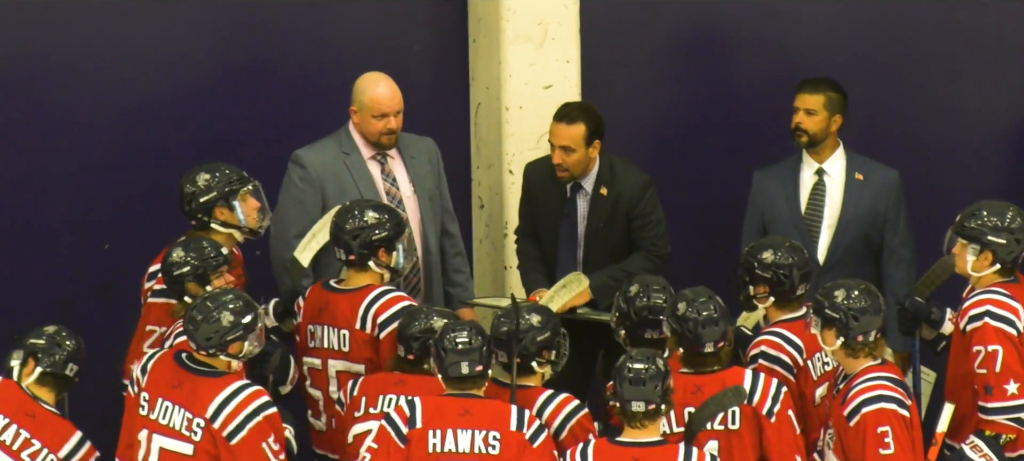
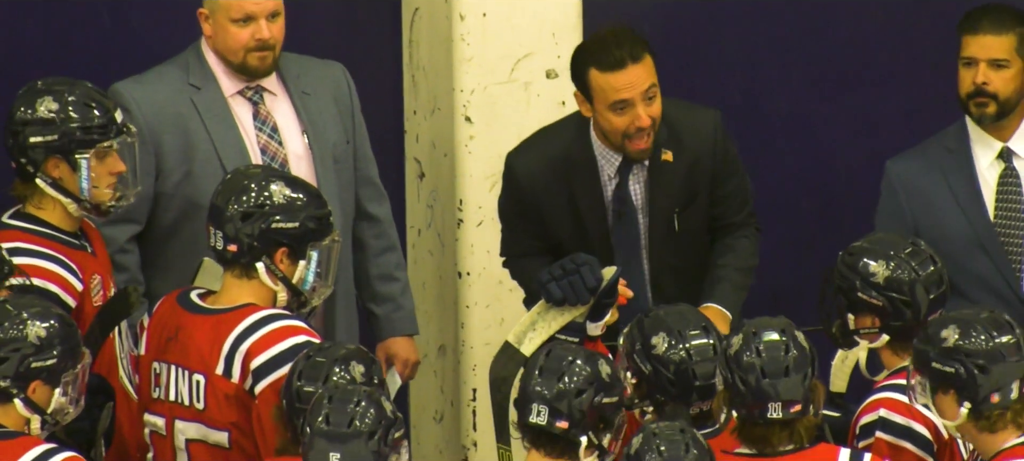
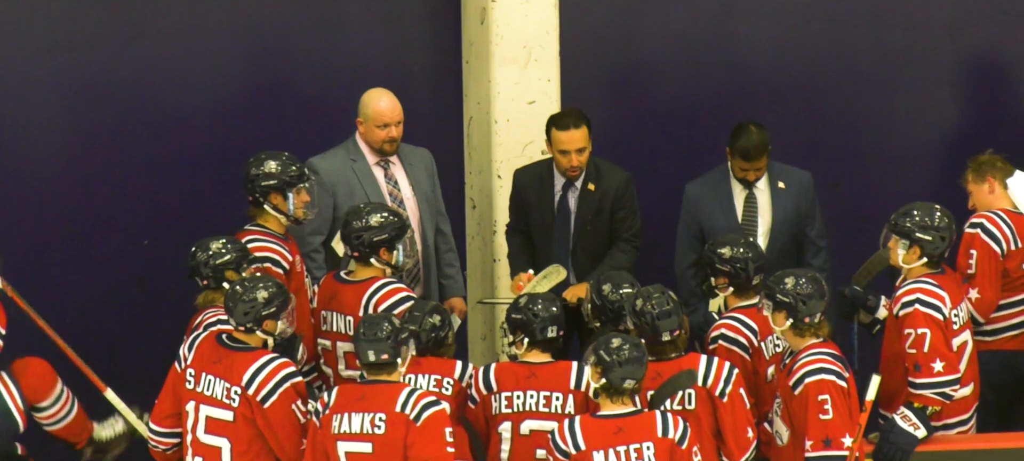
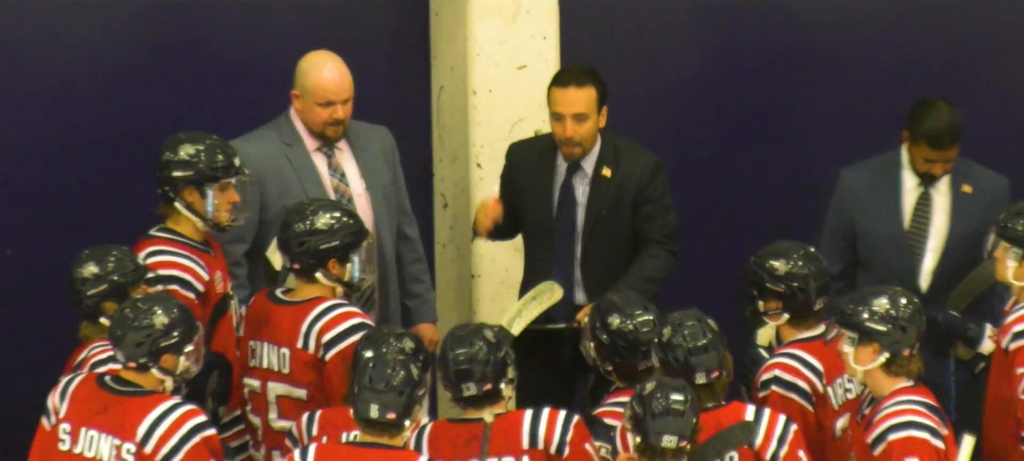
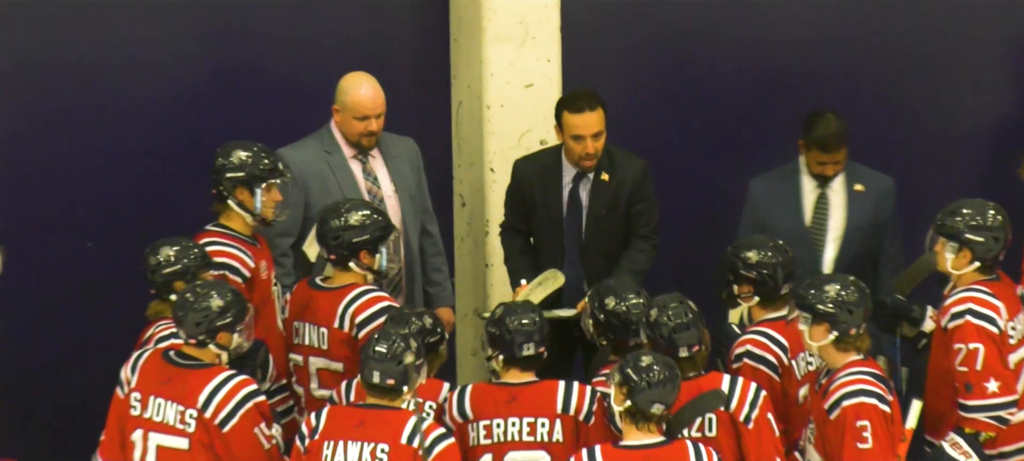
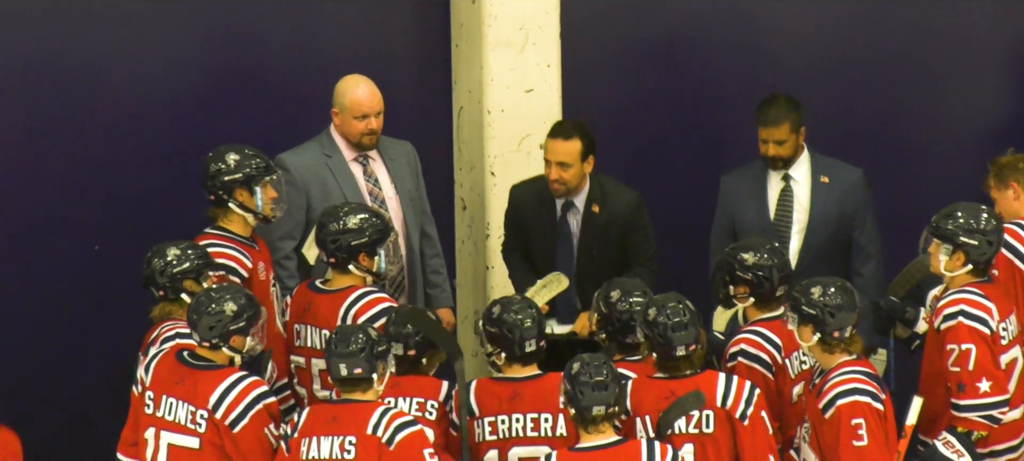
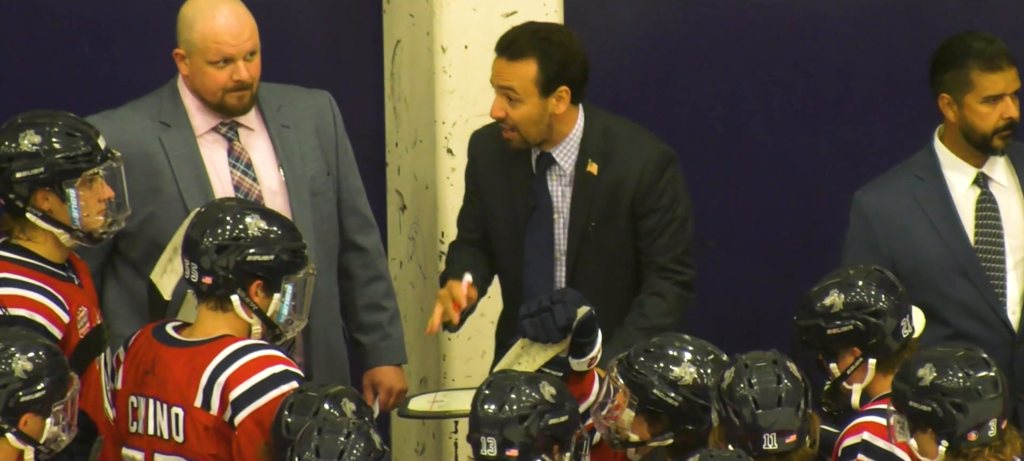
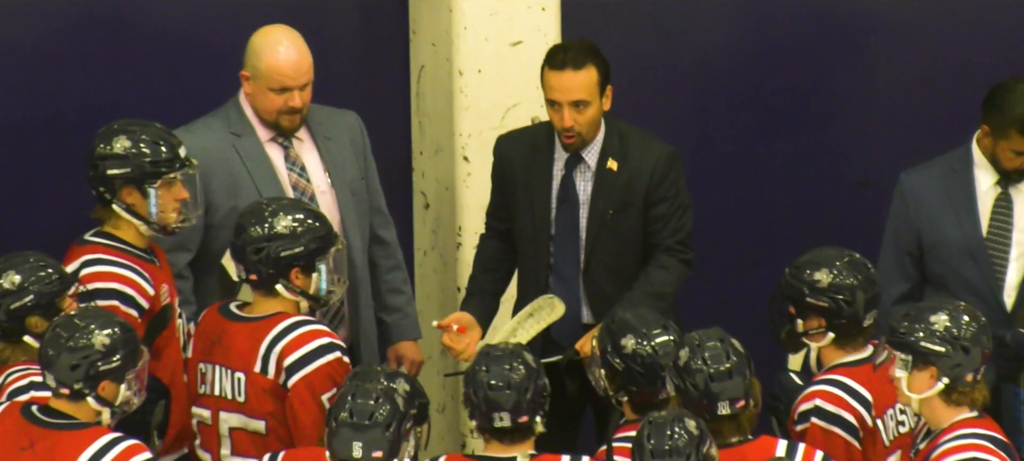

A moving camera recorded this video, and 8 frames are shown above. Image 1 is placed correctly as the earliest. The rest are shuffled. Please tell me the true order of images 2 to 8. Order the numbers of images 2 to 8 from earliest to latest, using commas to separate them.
6, 3, 5, 4, 8, 7, 2
